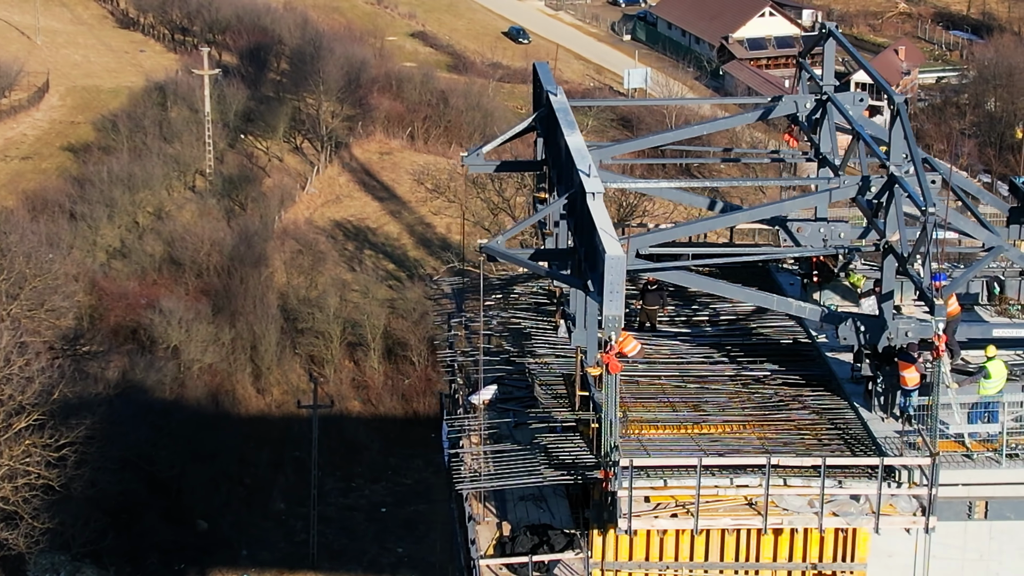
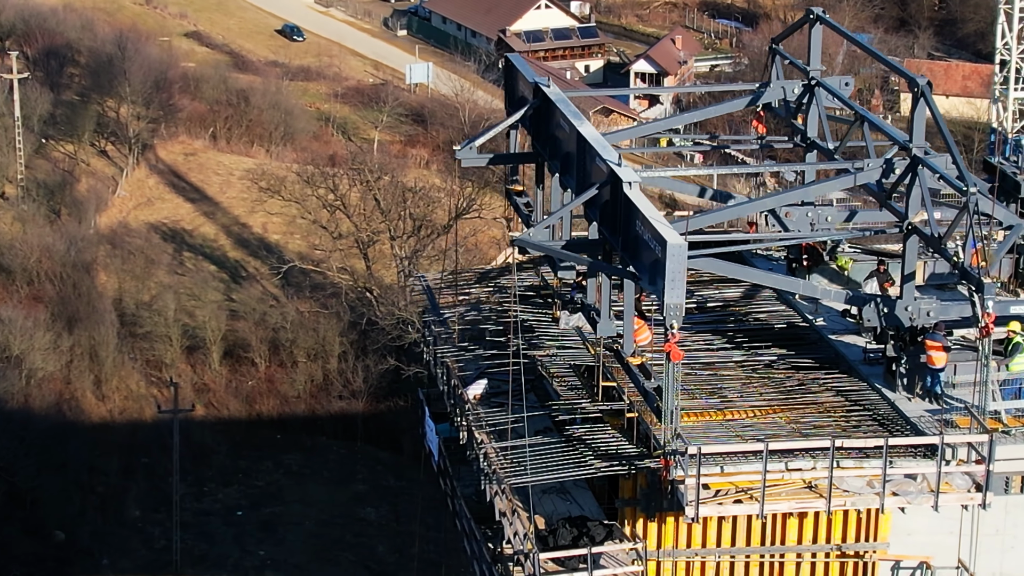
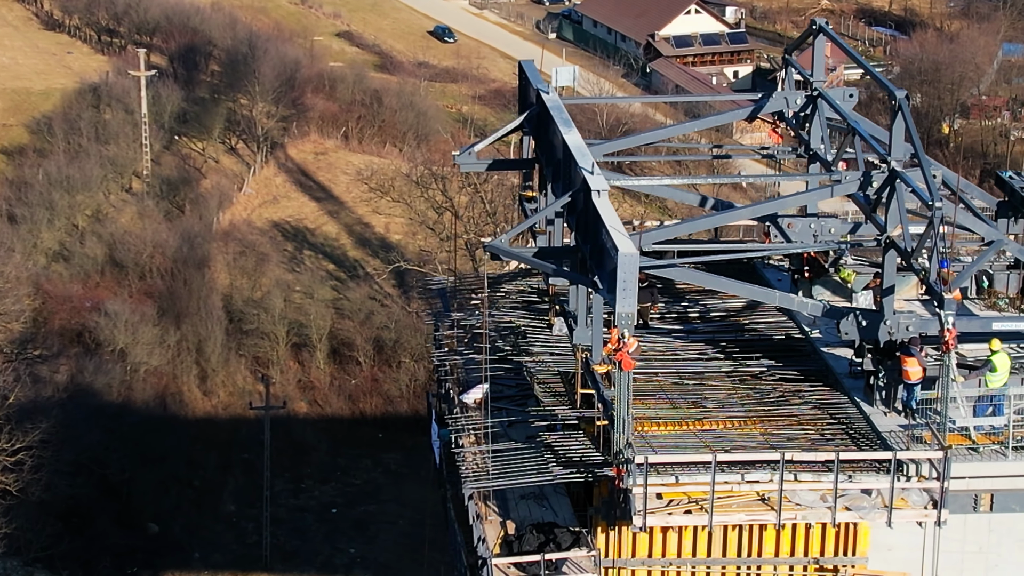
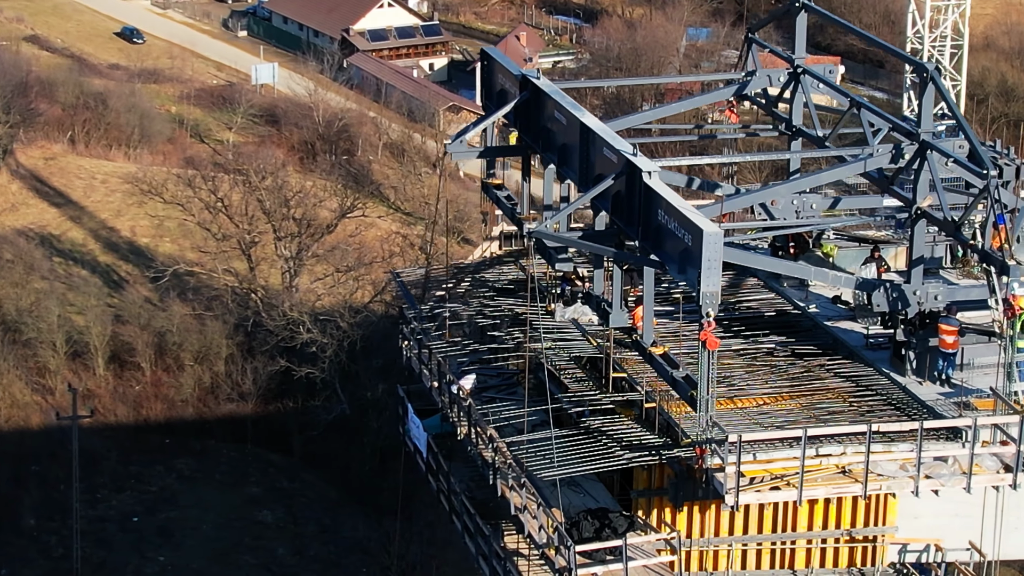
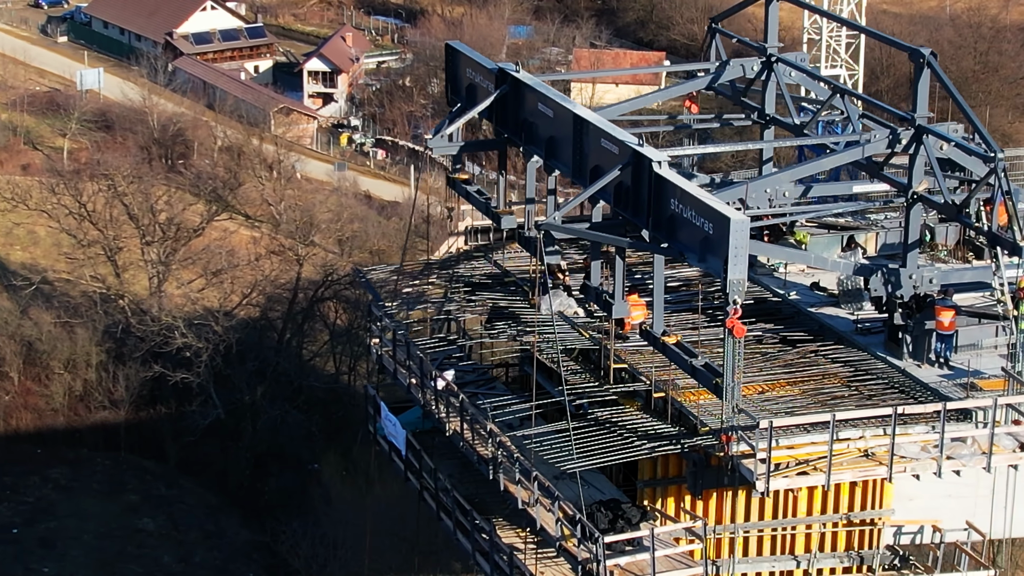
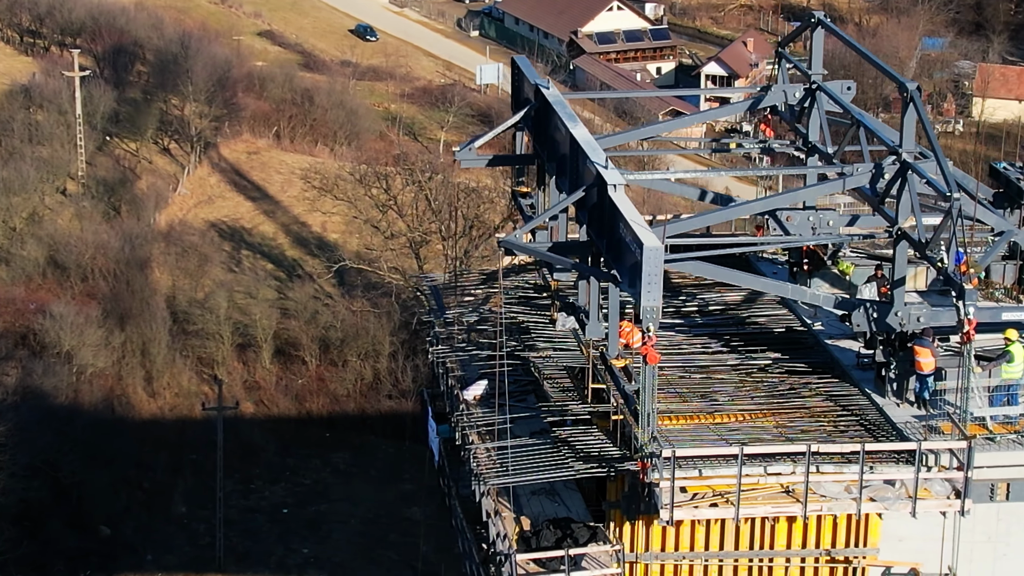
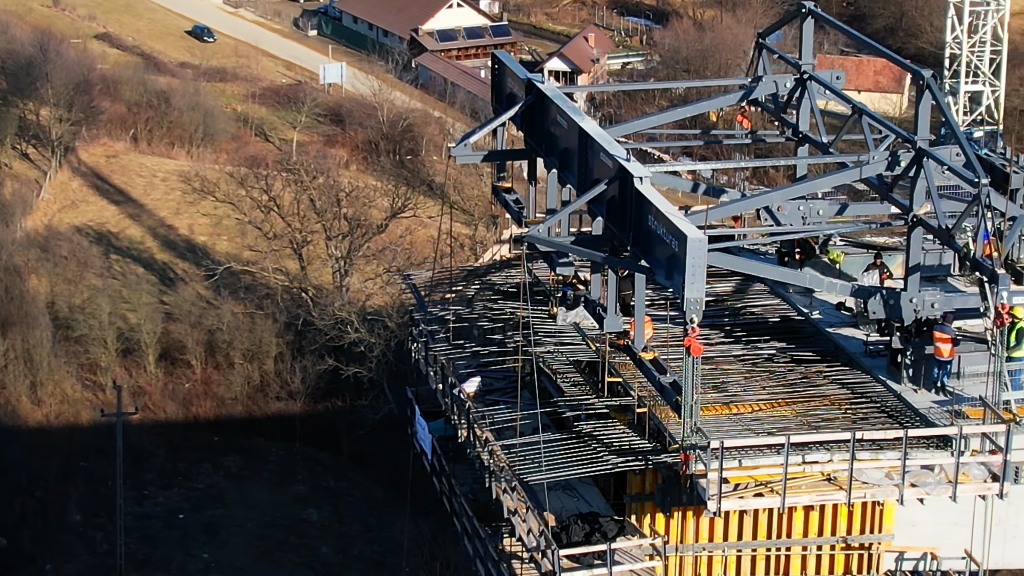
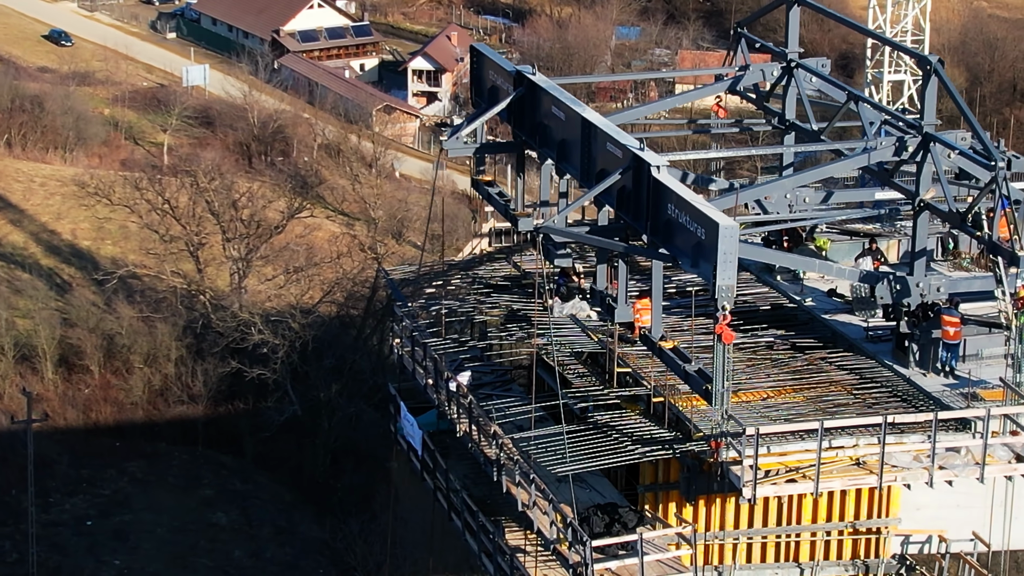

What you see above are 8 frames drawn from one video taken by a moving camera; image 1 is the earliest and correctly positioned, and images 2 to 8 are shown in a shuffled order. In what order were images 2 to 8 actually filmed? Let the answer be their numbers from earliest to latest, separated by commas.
3, 6, 2, 7, 4, 8, 5
